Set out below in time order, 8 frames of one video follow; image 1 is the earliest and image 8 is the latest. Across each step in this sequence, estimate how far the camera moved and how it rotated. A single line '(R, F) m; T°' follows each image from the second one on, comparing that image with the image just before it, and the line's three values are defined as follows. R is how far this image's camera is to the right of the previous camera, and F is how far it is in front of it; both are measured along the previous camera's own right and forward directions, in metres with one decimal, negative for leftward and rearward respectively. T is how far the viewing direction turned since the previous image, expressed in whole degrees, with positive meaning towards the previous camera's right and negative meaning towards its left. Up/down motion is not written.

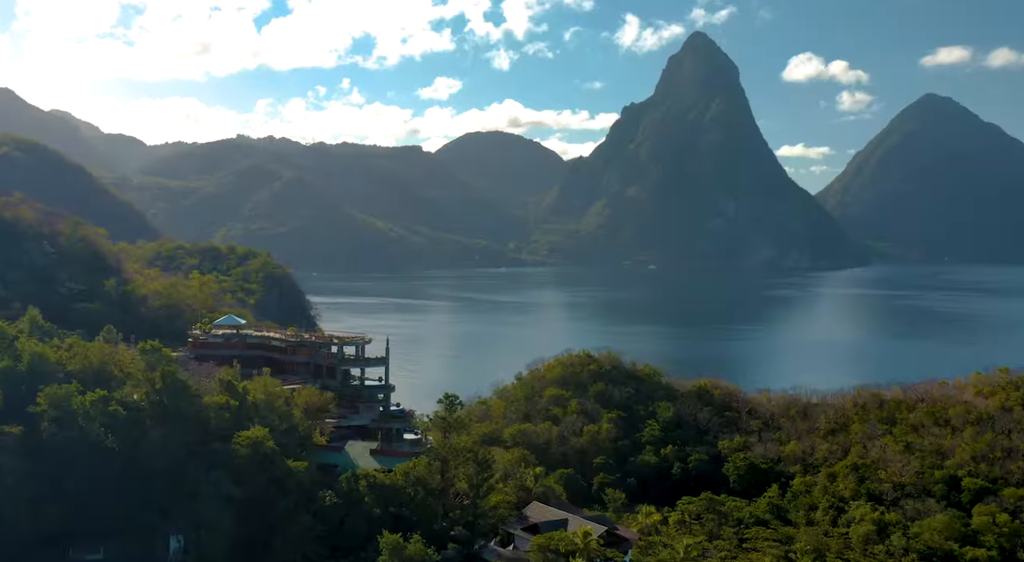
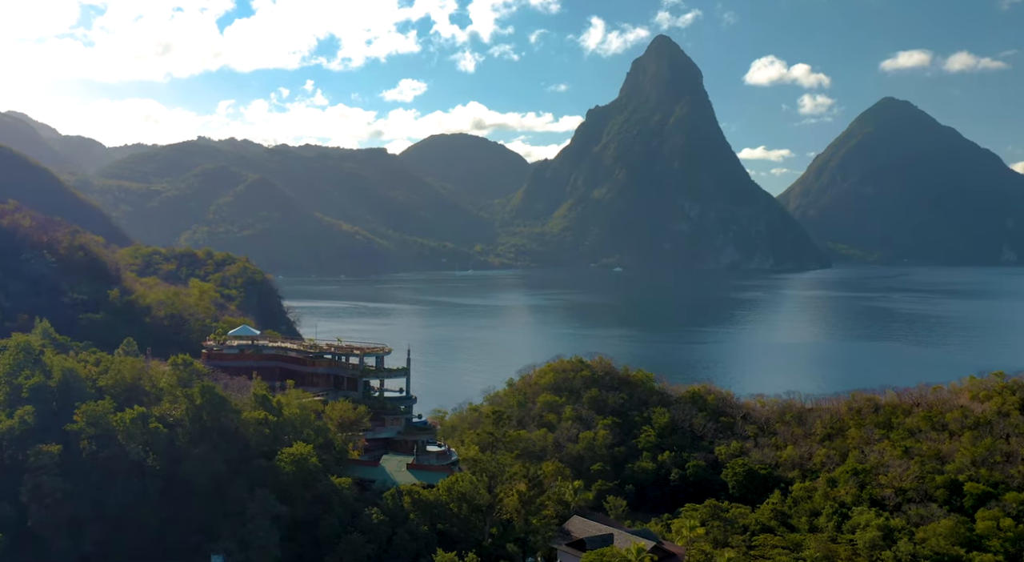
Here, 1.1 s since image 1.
(-1.9, +0.4) m; +1°
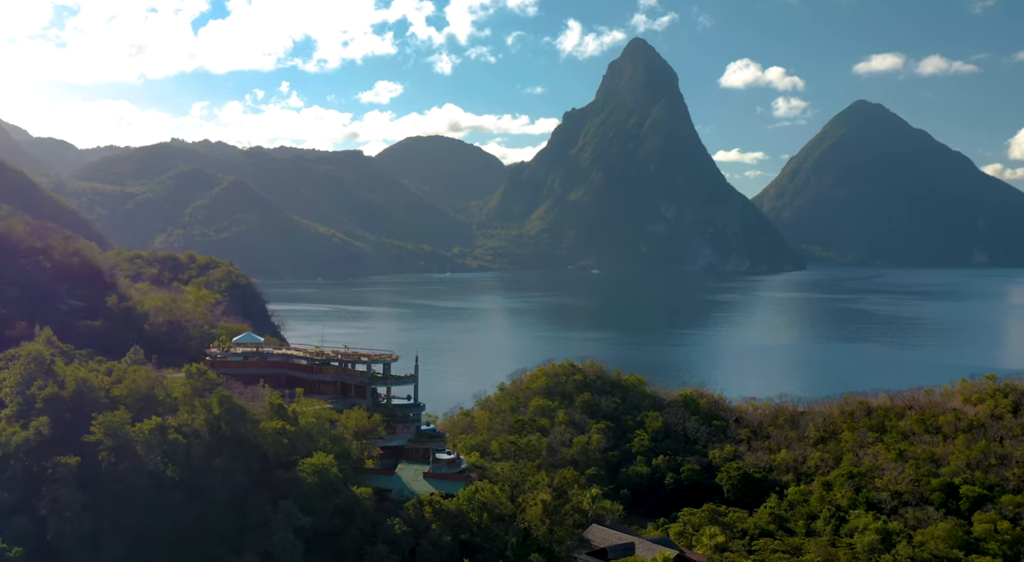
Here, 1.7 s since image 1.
(-1.1, +0.2) m; +1°
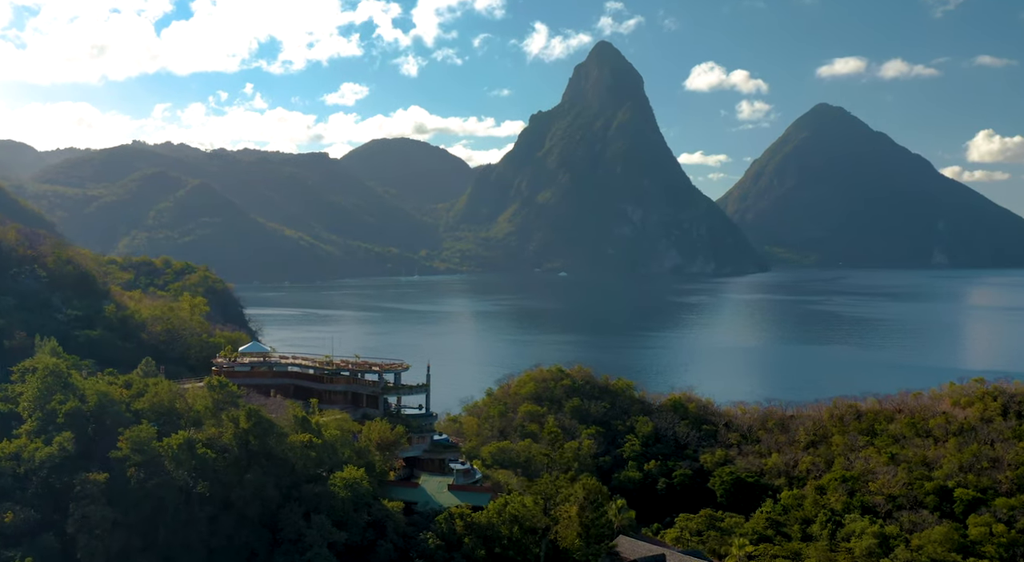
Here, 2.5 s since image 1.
(-1.5, +0.2) m; +1°
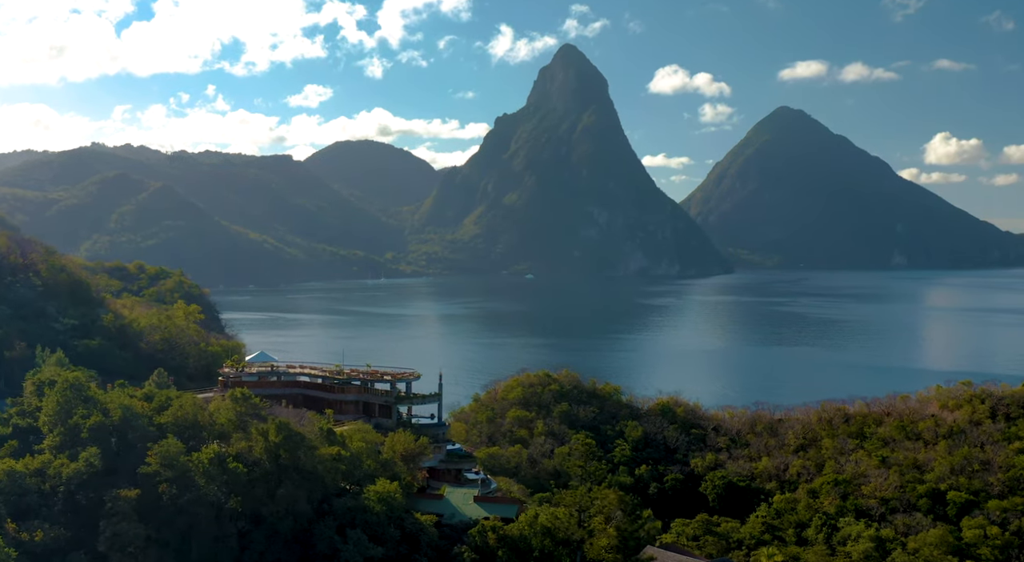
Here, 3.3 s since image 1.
(-1.6, +0.2) m; +1°
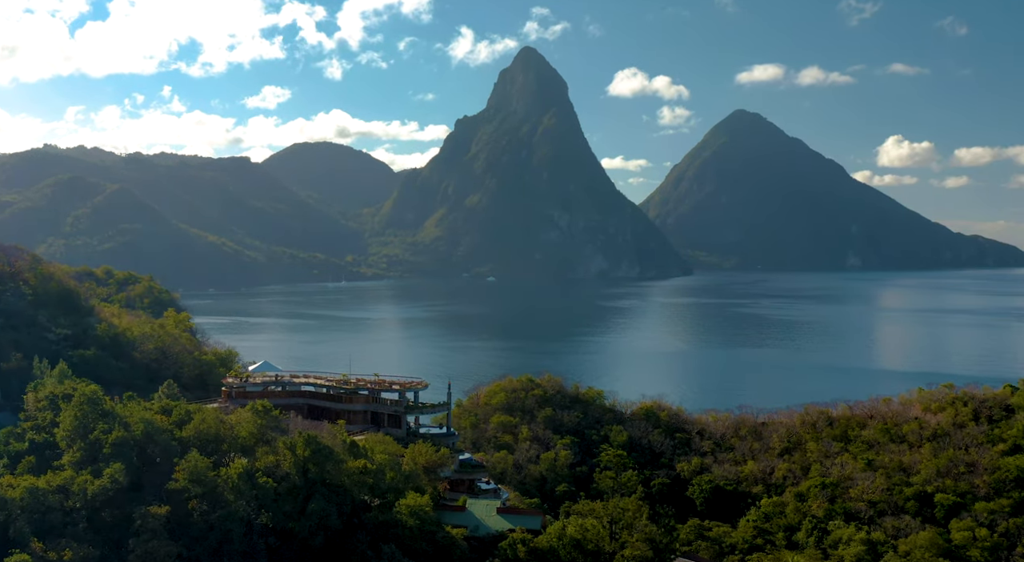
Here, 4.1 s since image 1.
(-1.6, +0.2) m; +2°
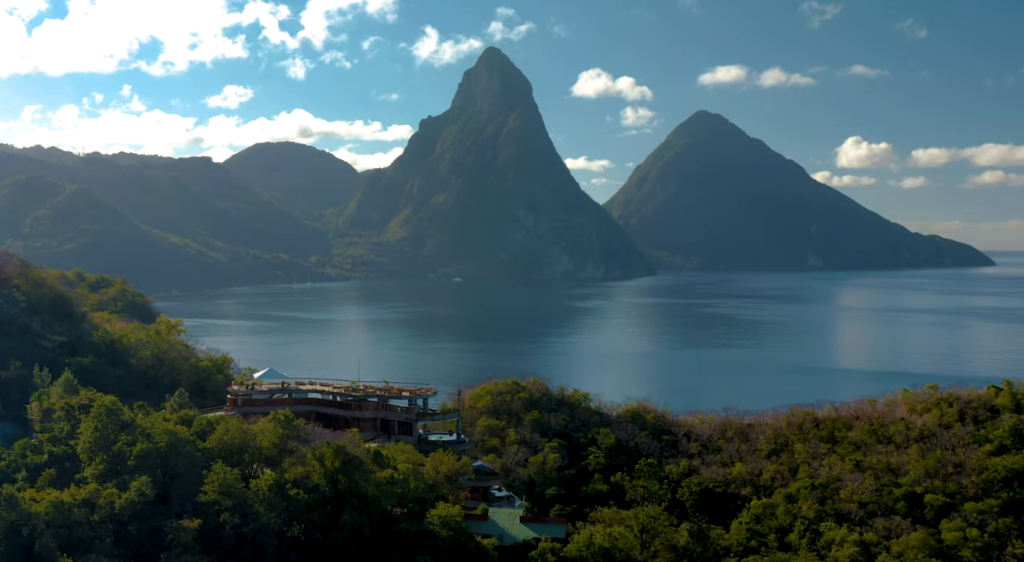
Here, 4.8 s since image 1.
(-1.5, +0.1) m; +1°
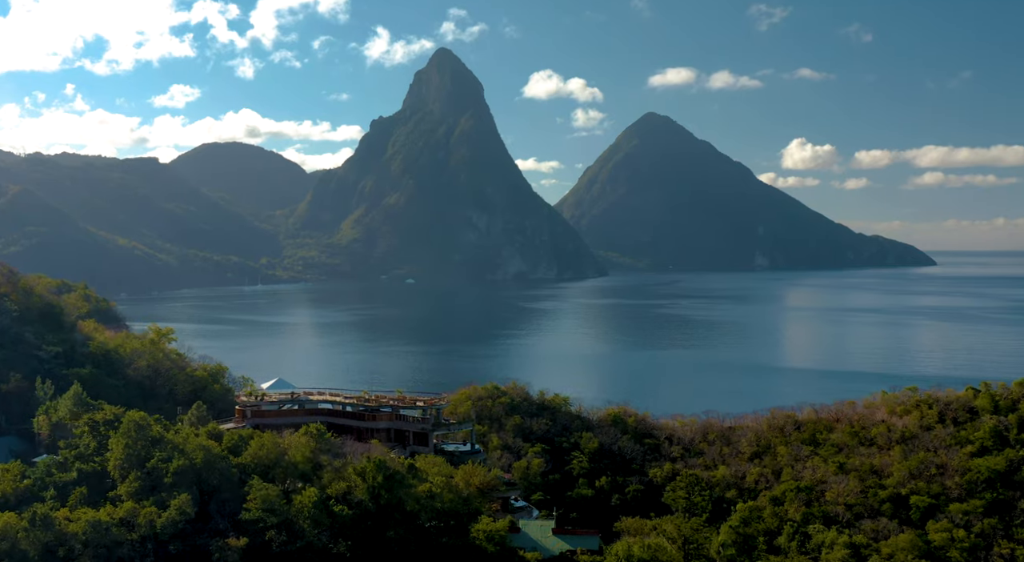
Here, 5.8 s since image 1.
(-2.0, +0.1) m; +2°
